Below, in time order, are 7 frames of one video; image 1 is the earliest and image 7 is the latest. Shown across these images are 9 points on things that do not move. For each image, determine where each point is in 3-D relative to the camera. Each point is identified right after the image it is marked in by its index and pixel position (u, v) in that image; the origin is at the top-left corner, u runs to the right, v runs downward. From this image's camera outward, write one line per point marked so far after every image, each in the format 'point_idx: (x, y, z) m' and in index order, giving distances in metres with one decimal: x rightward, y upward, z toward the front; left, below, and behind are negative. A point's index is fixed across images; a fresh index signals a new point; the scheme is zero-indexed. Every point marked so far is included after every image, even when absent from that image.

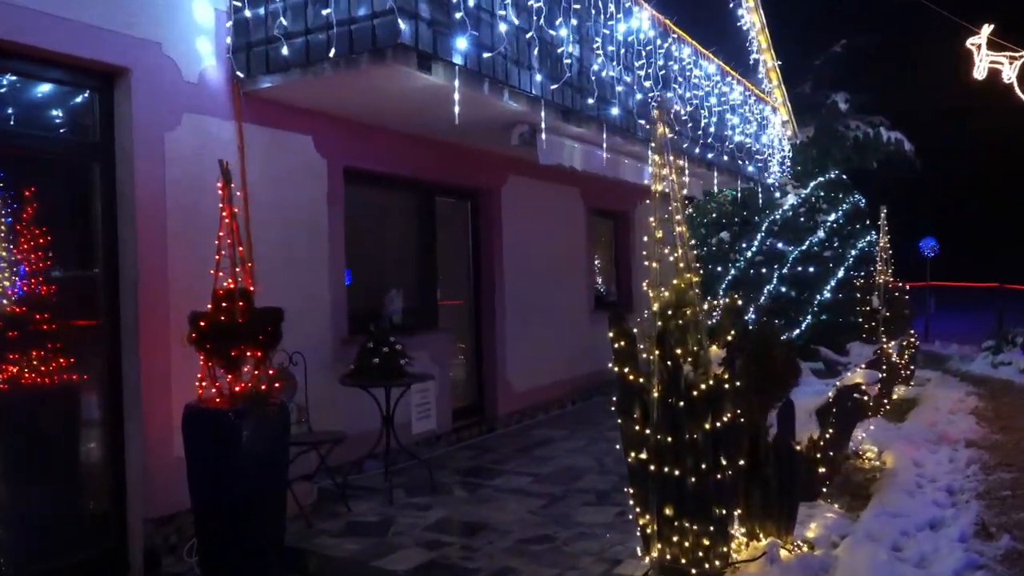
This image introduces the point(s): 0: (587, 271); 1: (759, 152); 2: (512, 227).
0: (+1.0, +0.2, +11.1) m
1: (+3.6, +2.0, +12.3) m
2: (0.0, +0.7, +9.5) m
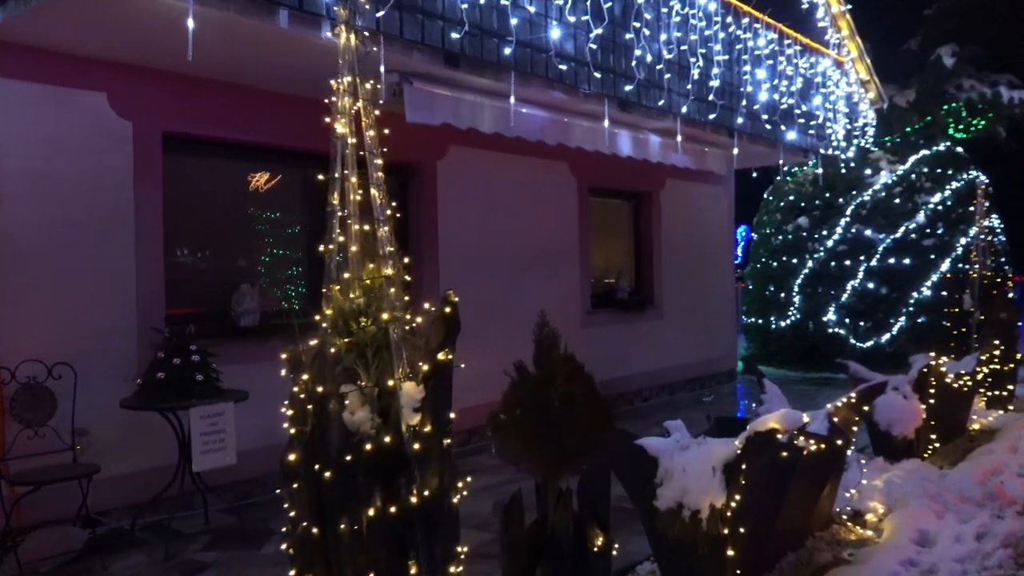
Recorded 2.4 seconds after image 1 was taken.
0: (+0.8, +0.2, +9.3) m
1: (+3.5, +2.0, +9.9) m
2: (-0.5, +0.7, +7.8) m
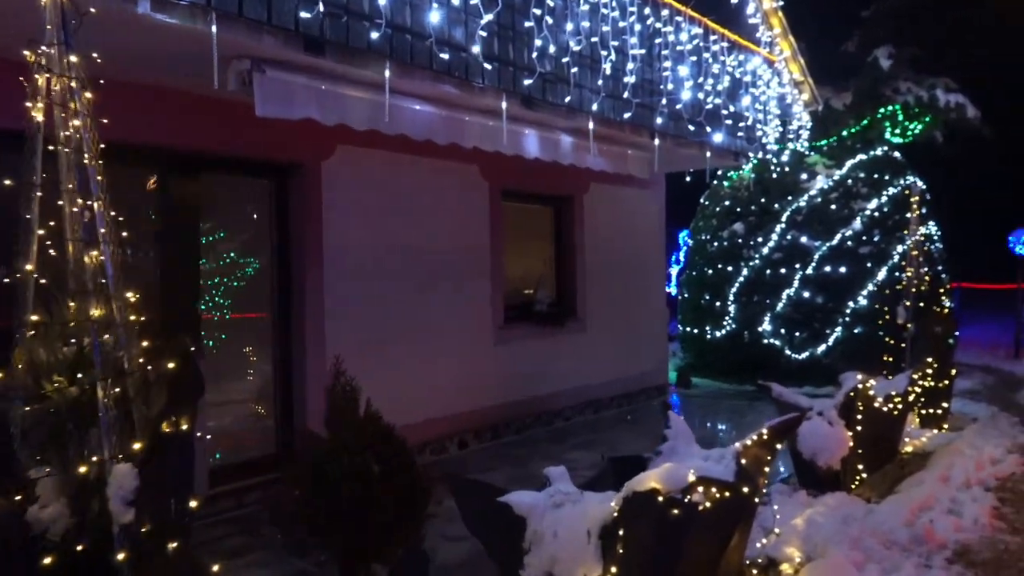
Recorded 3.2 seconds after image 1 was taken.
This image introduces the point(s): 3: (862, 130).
0: (-0.2, +0.1, +8.6) m
1: (+2.5, +1.9, +9.4) m
2: (-1.4, +0.6, +7.1) m
3: (+5.3, +2.4, +12.9) m
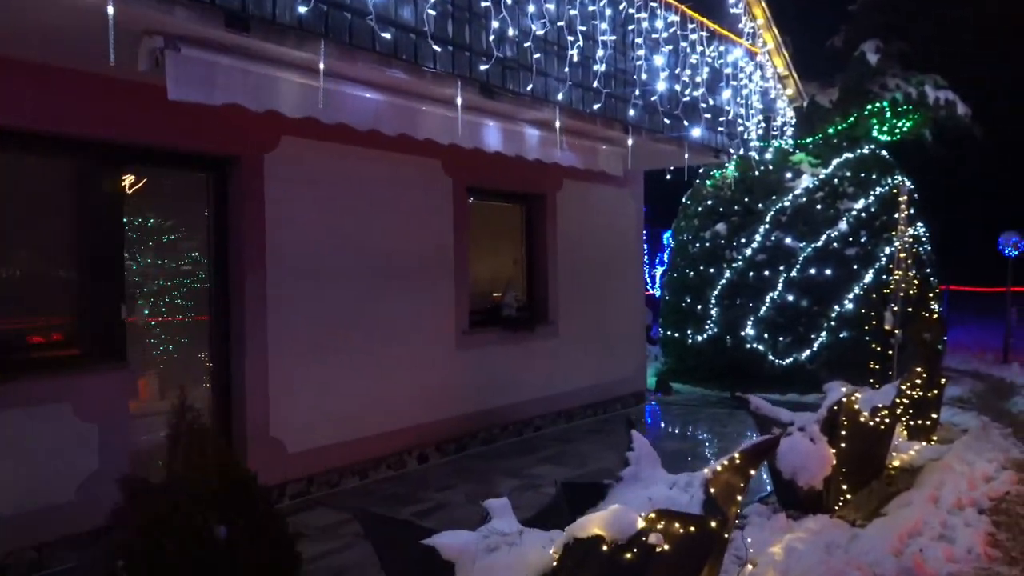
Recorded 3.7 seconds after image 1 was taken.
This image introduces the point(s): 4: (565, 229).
0: (-0.5, +0.1, +8.1) m
1: (+2.2, +1.9, +8.9) m
2: (-1.7, +0.6, +6.5) m
3: (+5.0, +2.4, +12.5) m
4: (+0.6, +0.7, +9.7) m
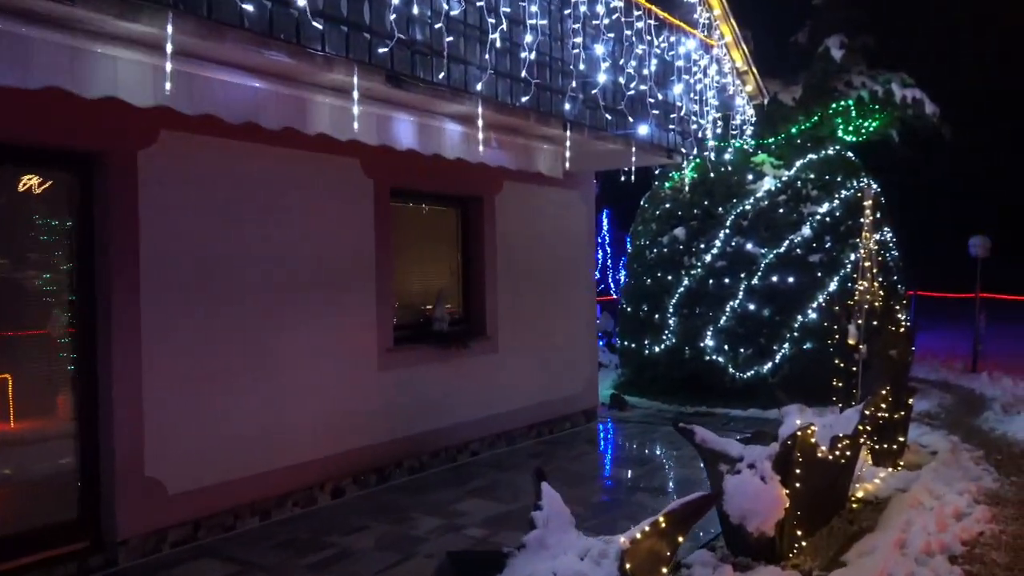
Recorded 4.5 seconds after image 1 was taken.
0: (-1.1, 0.0, +7.3) m
1: (+1.5, +1.7, +8.2) m
2: (-2.3, +0.5, +5.7) m
3: (+4.2, +2.3, +11.8) m
4: (0.0, +0.6, +8.9) m
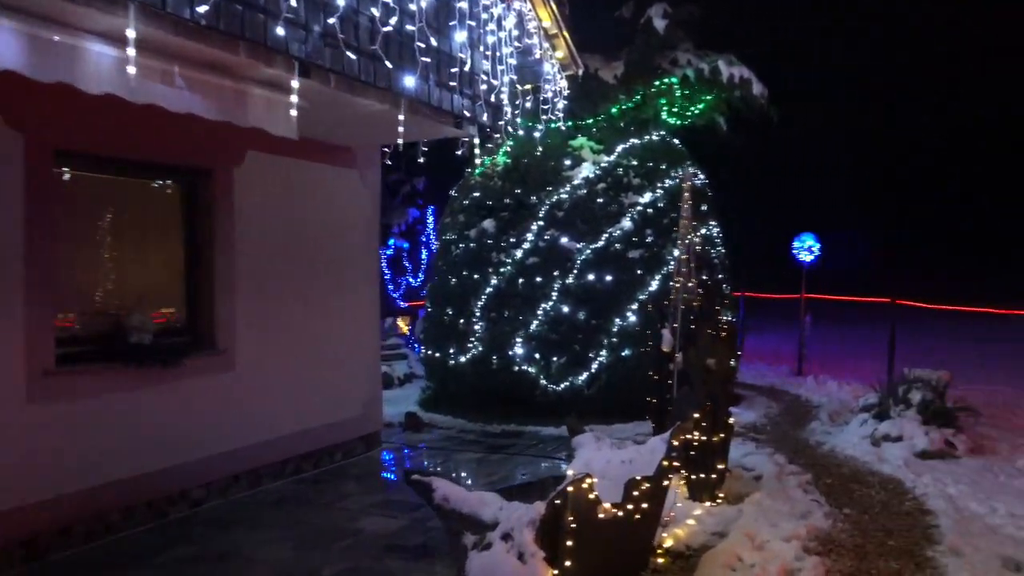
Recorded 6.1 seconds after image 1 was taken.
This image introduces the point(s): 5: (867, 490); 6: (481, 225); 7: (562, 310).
0: (-3.0, 0.0, +5.2) m
1: (-0.5, +1.8, +6.6) m
2: (-3.8, +0.5, +3.5) m
3: (+1.5, +2.3, +10.6) m
4: (-2.2, +0.6, +7.0) m
5: (+2.7, -1.5, +6.5) m
6: (-0.4, +0.8, +10.8) m
7: (+0.6, -0.3, +10.0) m
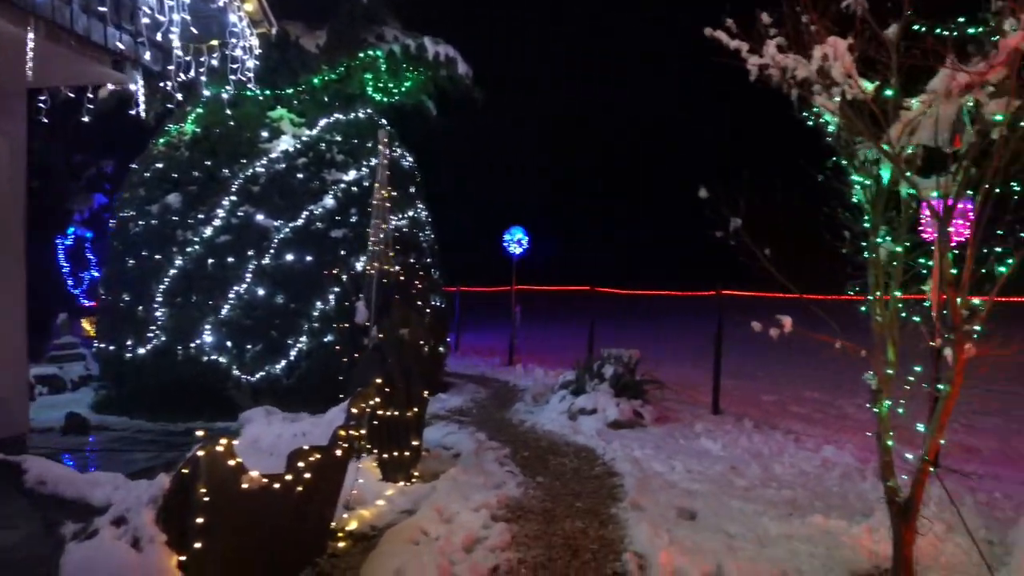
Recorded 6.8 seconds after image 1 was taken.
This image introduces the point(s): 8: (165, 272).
0: (-4.6, +0.2, +3.5) m
1: (-2.7, +2.0, +5.6) m
2: (-4.9, +0.8, +1.6) m
3: (-2.1, +2.5, +10.1) m
4: (-4.4, +0.8, +5.4) m
5: (+0.4, -1.3, +6.5) m
6: (-3.9, +1.0, +9.6) m
7: (-2.8, -0.1, +9.2) m
8: (-3.8, +0.2, +9.3) m
